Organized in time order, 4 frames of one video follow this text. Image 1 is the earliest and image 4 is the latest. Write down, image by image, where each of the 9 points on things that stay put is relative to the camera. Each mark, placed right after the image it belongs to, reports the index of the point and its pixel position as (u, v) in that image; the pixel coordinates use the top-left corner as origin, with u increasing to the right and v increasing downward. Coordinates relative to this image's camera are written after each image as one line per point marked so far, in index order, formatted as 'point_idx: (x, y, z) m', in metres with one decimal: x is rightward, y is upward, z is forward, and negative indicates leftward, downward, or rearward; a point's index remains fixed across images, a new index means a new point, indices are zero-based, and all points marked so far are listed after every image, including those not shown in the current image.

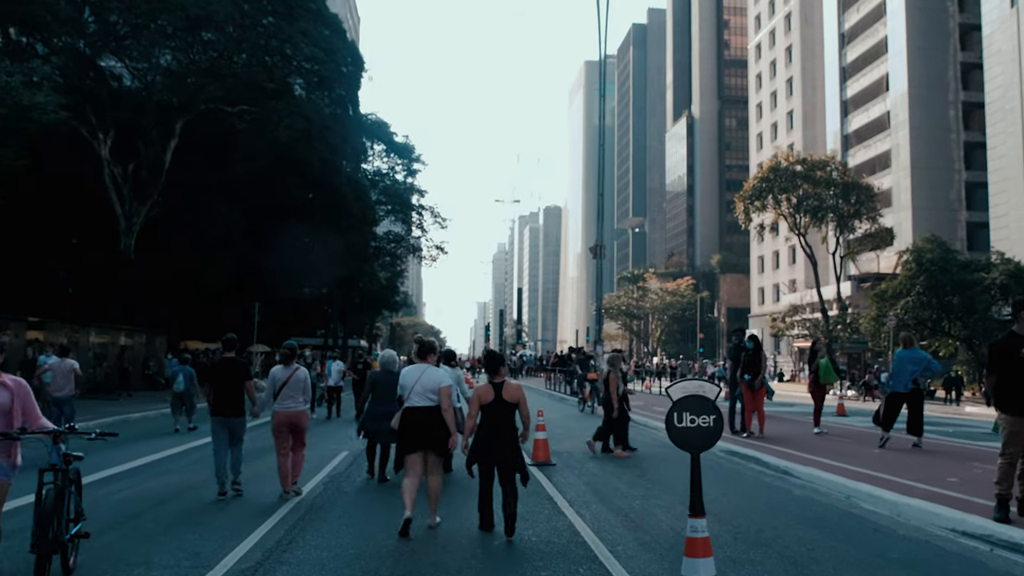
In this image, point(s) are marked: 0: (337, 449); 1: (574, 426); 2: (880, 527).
0: (-2.6, -2.4, +12.6) m
1: (+1.1, -2.3, +14.0) m
2: (+2.6, -1.7, +6.0) m
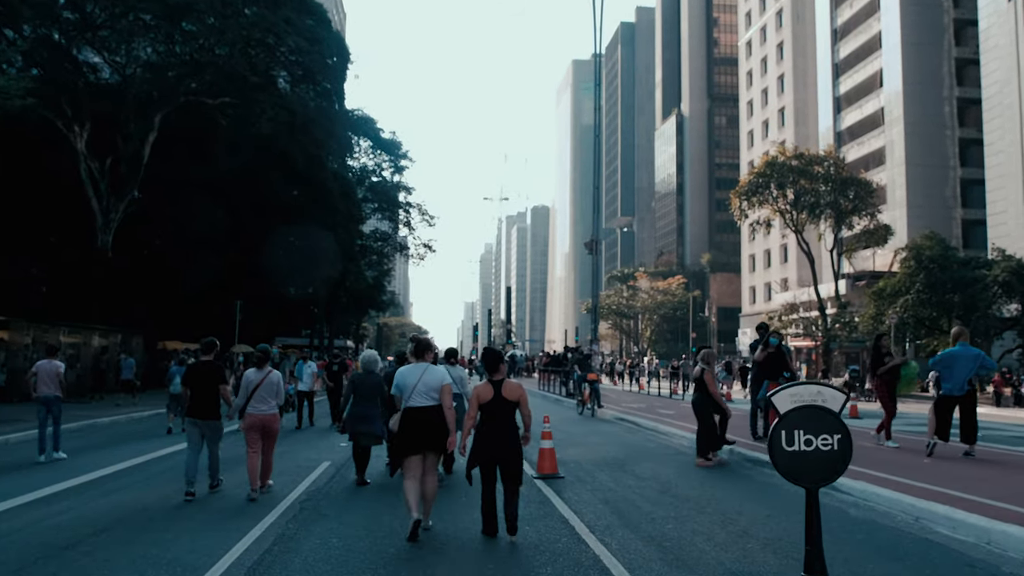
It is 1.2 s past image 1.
0: (-2.7, -2.3, +11.5) m
1: (+1.0, -2.2, +13.0) m
2: (+2.7, -1.6, +5.0) m
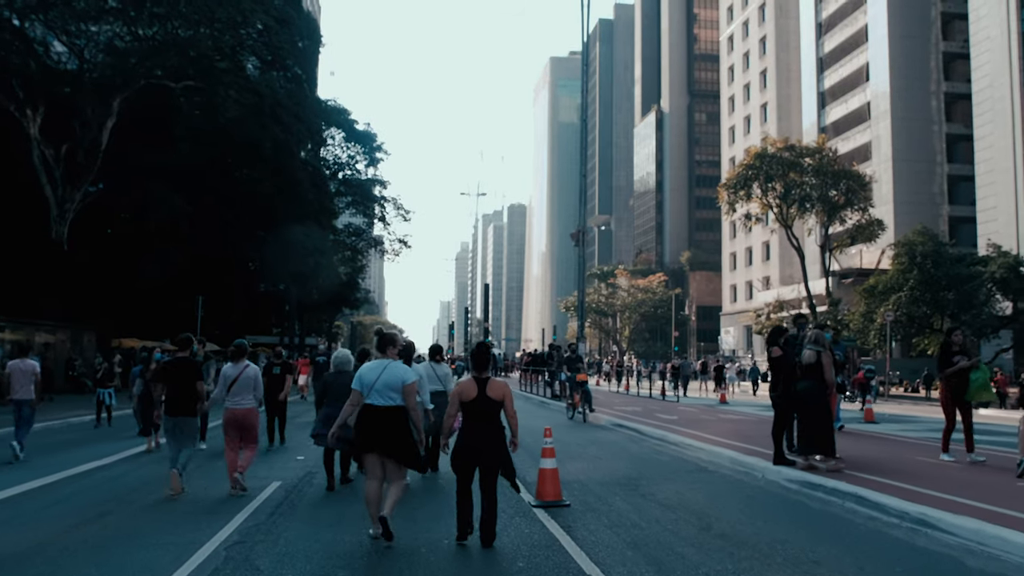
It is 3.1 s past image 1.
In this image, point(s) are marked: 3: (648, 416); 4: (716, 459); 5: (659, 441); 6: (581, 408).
0: (-2.8, -2.2, +9.8) m
1: (+0.9, -2.0, +11.3) m
2: (+2.8, -1.5, +3.4) m
3: (+2.4, -2.3, +15.2) m
4: (+2.2, -1.8, +8.8) m
5: (+1.9, -2.0, +11.0) m
6: (+1.3, -2.3, +15.9) m
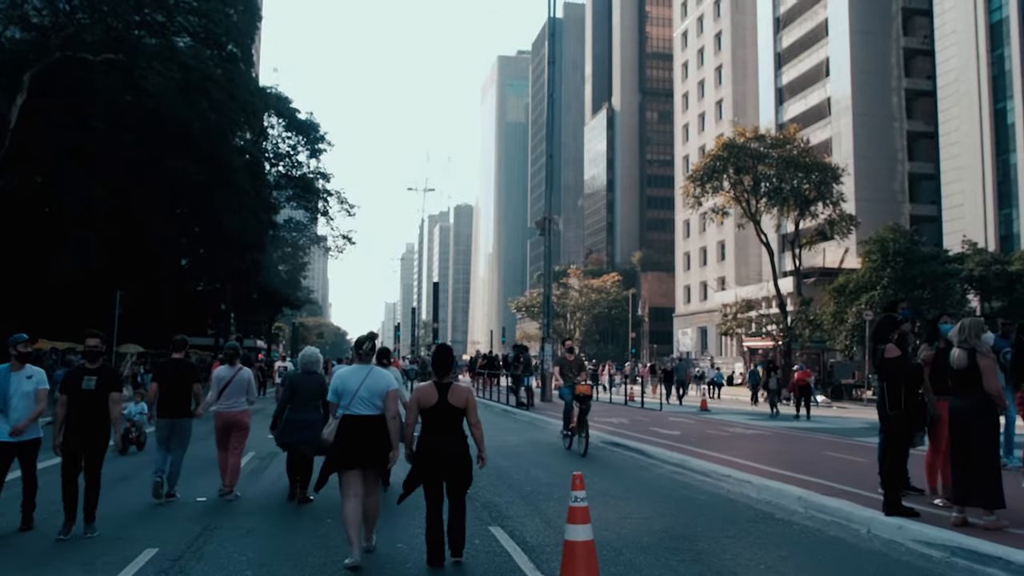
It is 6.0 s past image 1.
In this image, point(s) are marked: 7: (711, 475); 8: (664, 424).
0: (-3.0, -2.0, +7.1) m
1: (+0.6, -1.9, +8.8) m
2: (+3.0, -1.3, +1.1) m
3: (+1.9, -2.2, +12.8) m
4: (+2.0, -1.6, +6.5) m
5: (+1.7, -1.8, +8.6) m
6: (+0.8, -2.1, +13.5) m
7: (+1.8, -1.7, +7.9) m
8: (+2.5, -2.2, +13.8) m
